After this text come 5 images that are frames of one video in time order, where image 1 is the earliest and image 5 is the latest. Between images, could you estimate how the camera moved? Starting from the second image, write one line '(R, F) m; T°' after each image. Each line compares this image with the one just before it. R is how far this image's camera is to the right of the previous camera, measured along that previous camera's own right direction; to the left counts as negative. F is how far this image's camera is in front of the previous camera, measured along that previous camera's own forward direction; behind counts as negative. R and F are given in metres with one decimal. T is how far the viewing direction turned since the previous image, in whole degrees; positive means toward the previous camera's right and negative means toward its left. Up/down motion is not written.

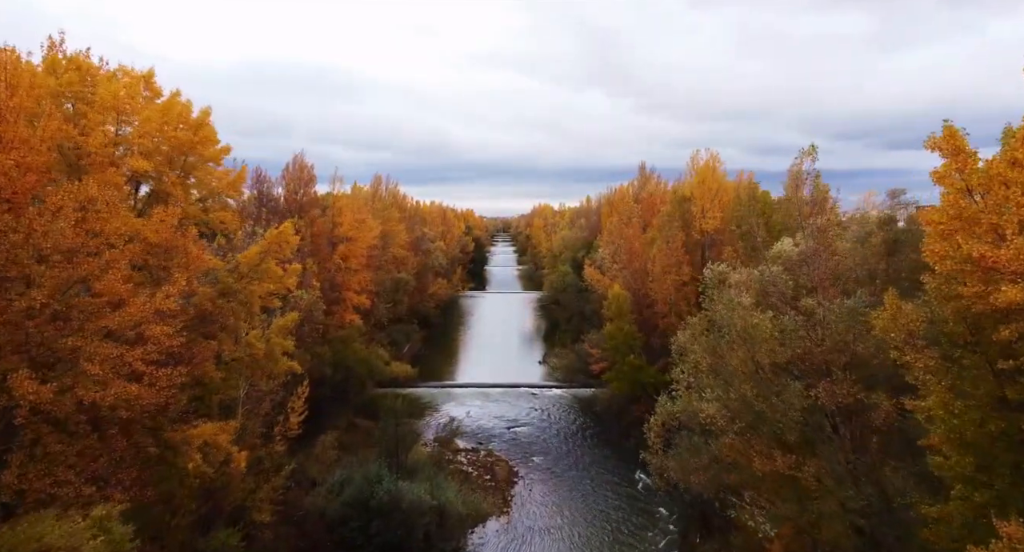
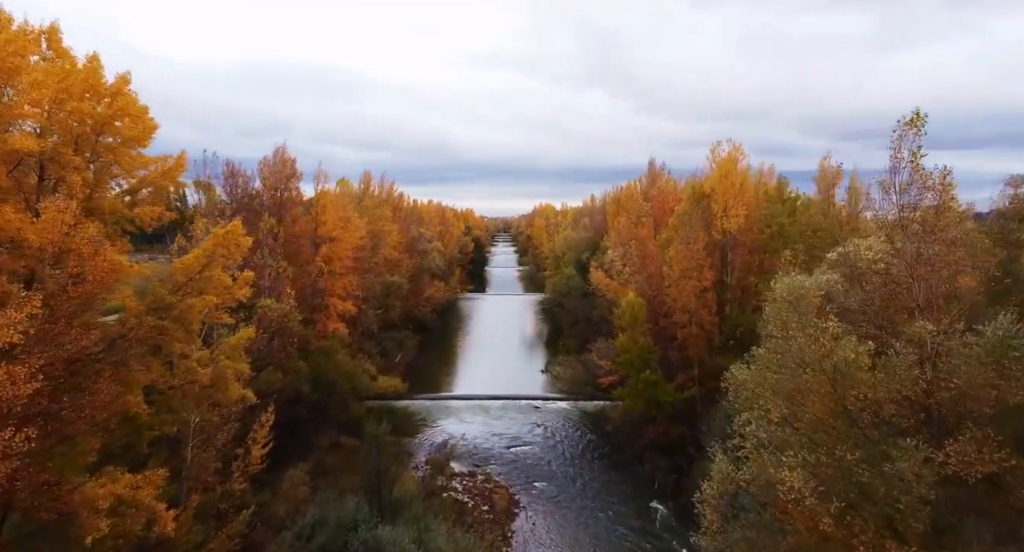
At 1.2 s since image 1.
(0.0, +3.0) m; 0°
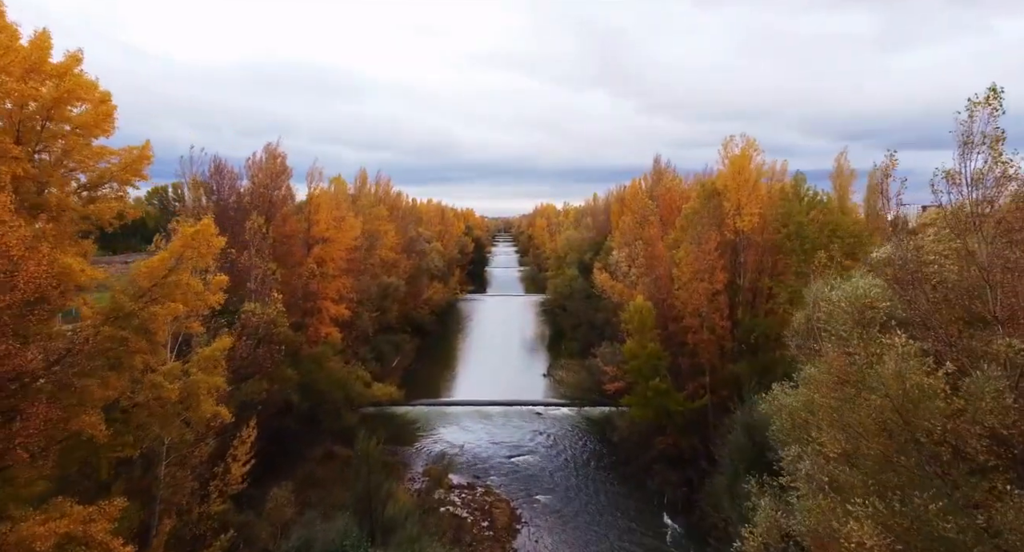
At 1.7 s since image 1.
(0.0, +1.3) m; 0°
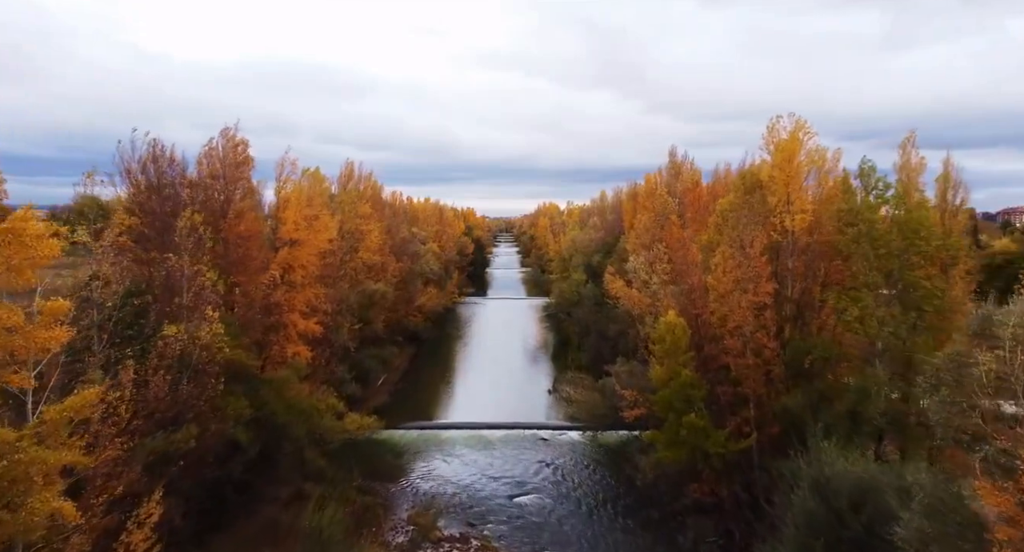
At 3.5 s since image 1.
(0.0, +4.3) m; 0°
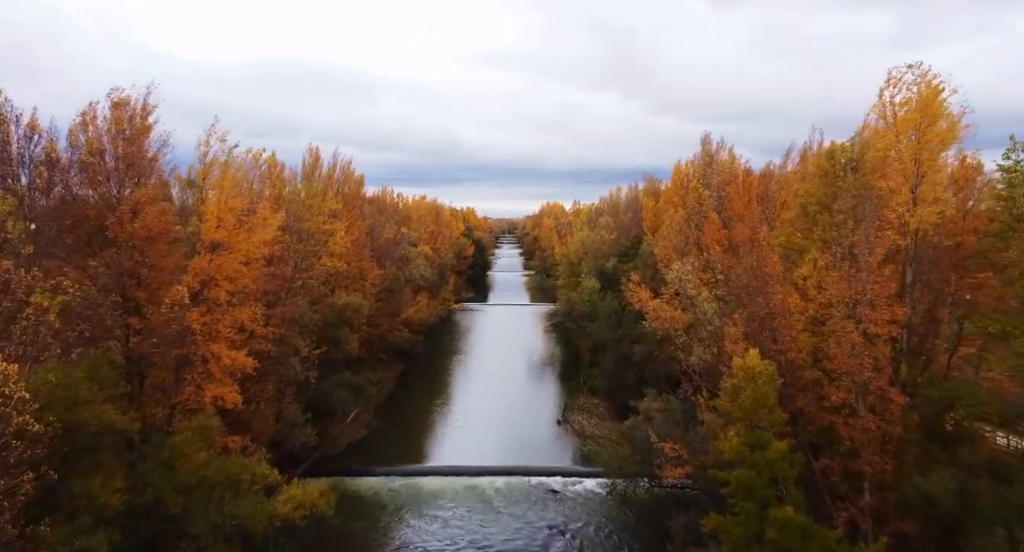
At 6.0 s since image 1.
(0.0, +6.3) m; 0°
